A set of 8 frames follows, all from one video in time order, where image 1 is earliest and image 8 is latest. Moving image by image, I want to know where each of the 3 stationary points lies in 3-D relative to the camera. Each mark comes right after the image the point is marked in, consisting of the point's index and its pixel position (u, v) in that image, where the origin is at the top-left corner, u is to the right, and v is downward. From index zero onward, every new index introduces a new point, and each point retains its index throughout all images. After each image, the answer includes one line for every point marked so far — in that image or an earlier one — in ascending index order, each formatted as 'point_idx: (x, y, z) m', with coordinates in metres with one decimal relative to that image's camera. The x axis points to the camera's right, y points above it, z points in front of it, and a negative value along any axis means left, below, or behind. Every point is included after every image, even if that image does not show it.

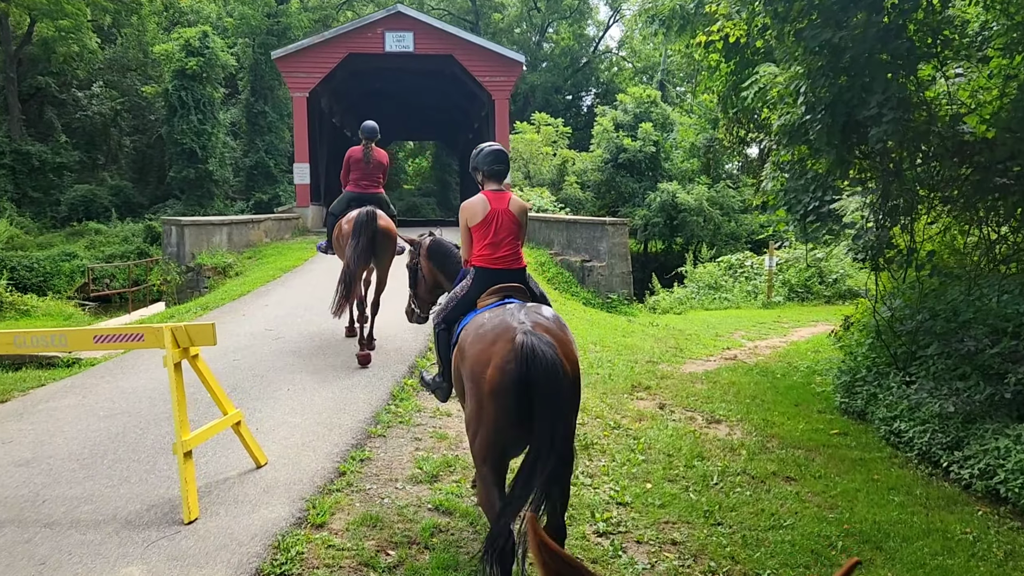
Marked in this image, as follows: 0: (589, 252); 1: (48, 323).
0: (+1.3, +0.6, +13.5) m
1: (-7.4, -0.6, +13.1) m
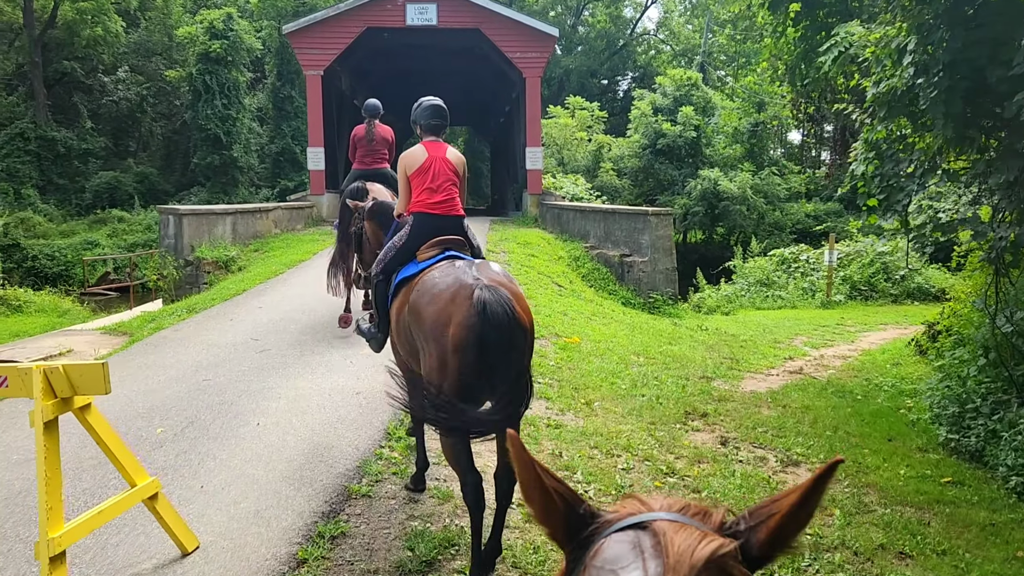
0: (+1.7, +0.6, +12.1) m
1: (-6.9, -0.5, +12.1) m
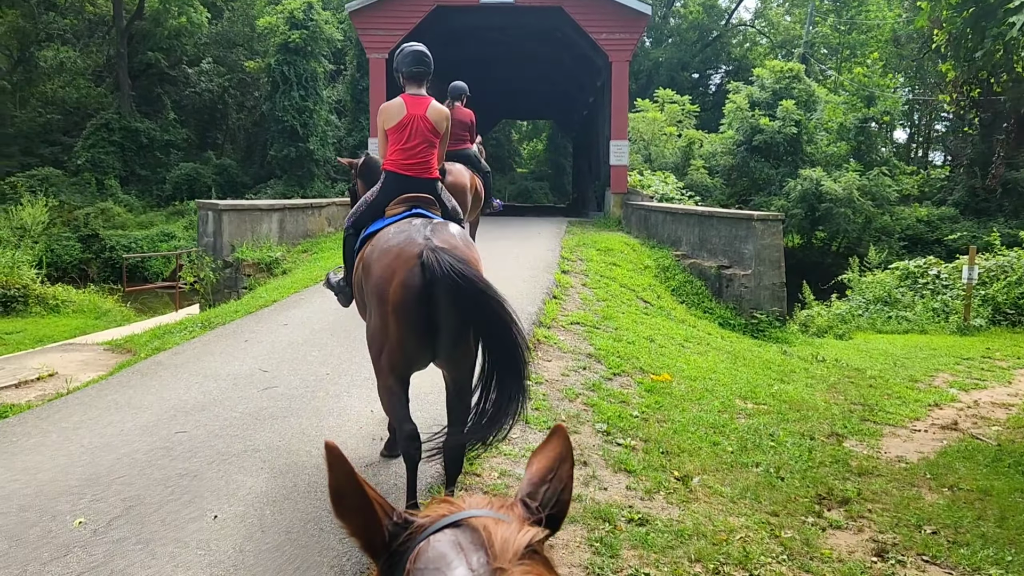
0: (+2.7, +0.4, +10.4) m
1: (-5.9, -0.5, +11.1) m
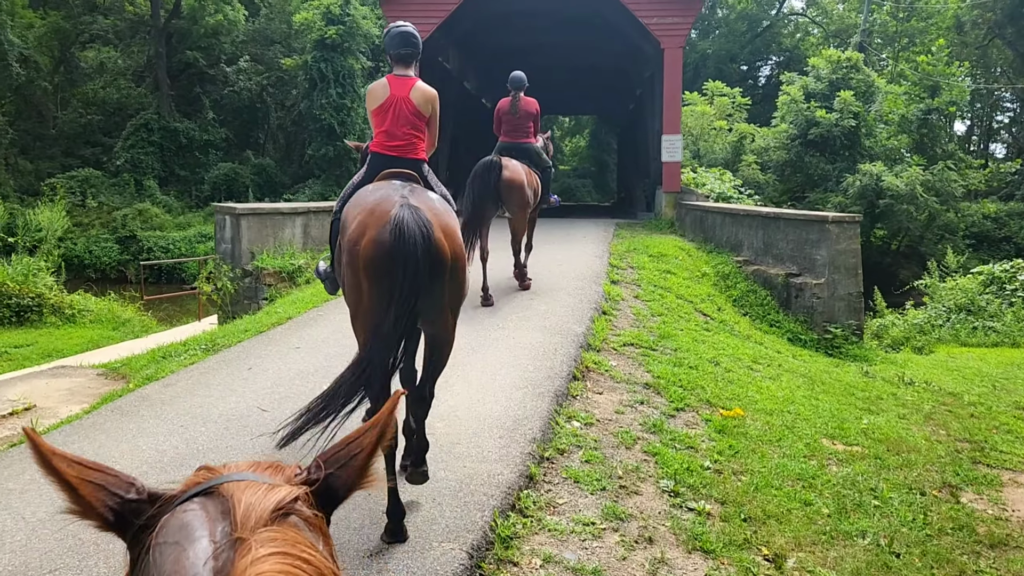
0: (+3.2, +0.3, +9.3) m
1: (-5.4, -0.6, +10.5) m
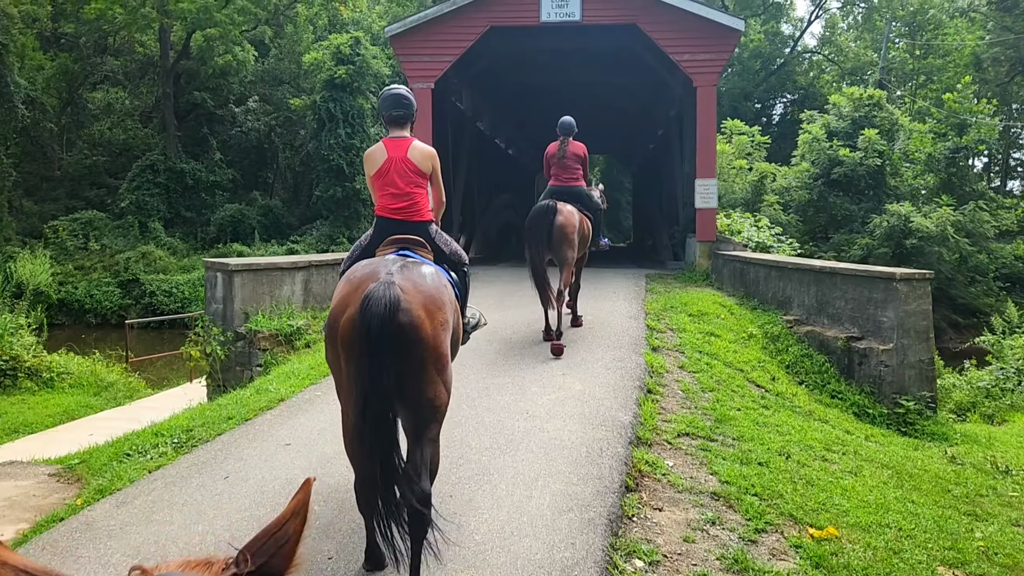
0: (+3.5, -0.4, +8.2) m
1: (-5.1, -1.3, +9.5) m
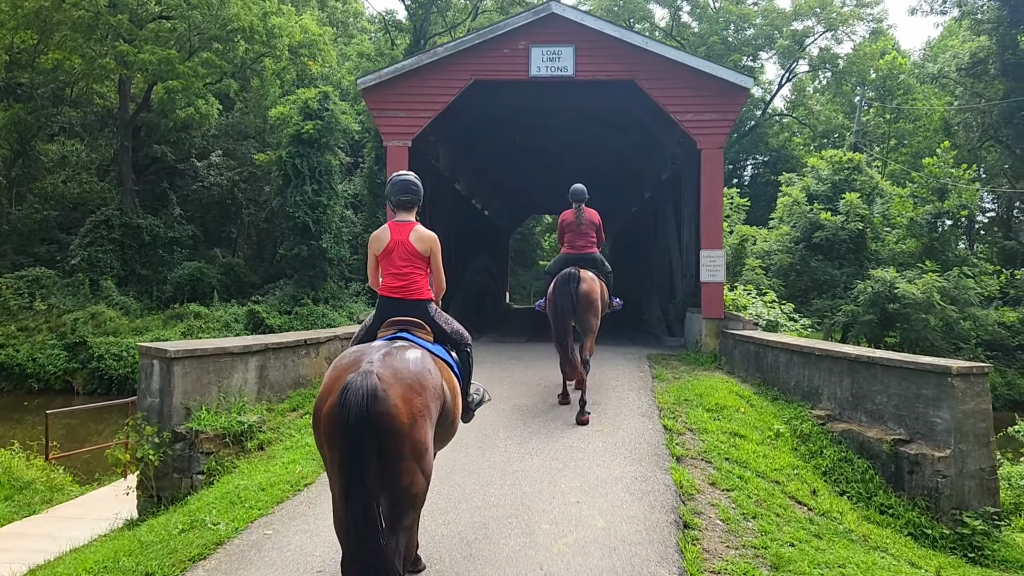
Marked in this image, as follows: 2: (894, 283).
0: (+3.4, -1.2, +7.1) m
1: (-5.2, -2.1, +8.0) m
2: (+9.3, +0.1, +19.5) m
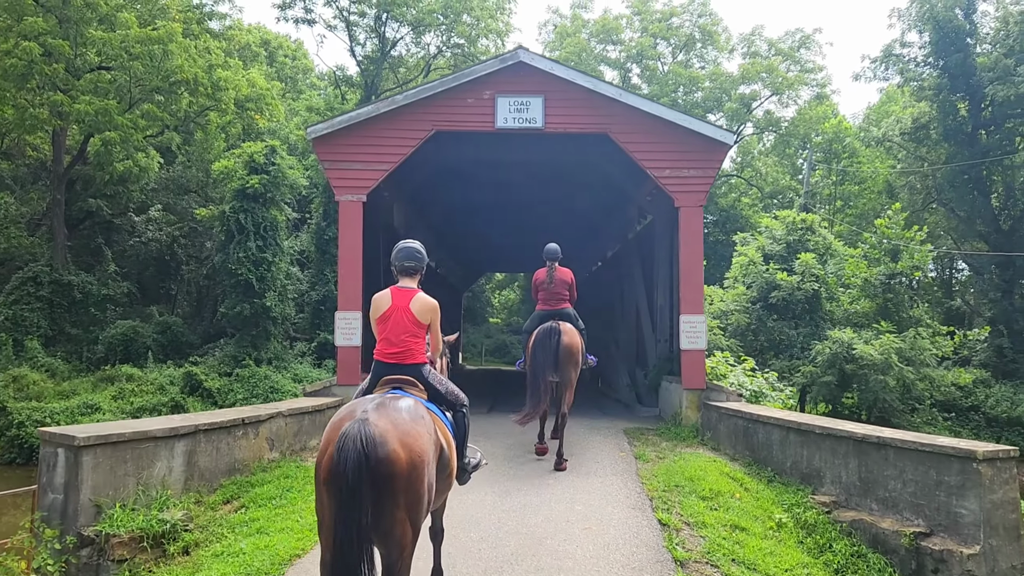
0: (+3.2, -1.7, +6.4) m
1: (-5.5, -2.7, +6.6) m
2: (+8.2, -1.4, +19.2) m
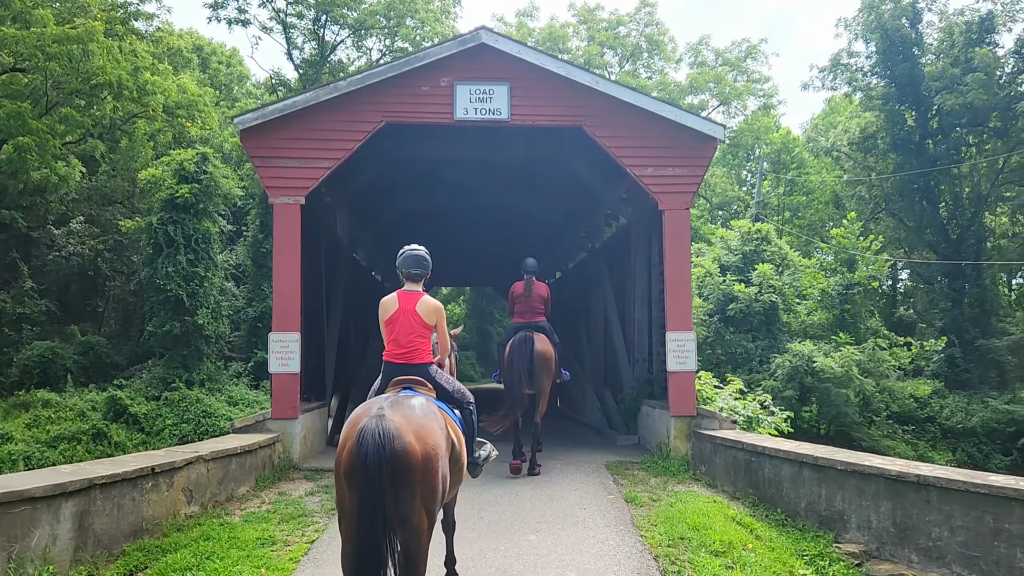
0: (+3.0, -1.8, +5.3) m
1: (-5.6, -2.9, +5.0) m
2: (+7.2, -1.6, +18.5) m
